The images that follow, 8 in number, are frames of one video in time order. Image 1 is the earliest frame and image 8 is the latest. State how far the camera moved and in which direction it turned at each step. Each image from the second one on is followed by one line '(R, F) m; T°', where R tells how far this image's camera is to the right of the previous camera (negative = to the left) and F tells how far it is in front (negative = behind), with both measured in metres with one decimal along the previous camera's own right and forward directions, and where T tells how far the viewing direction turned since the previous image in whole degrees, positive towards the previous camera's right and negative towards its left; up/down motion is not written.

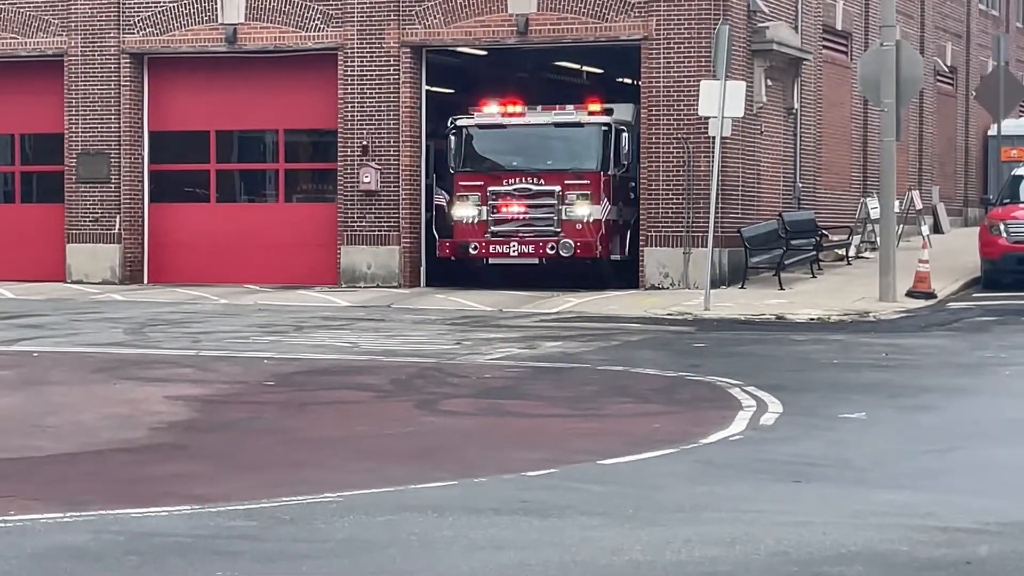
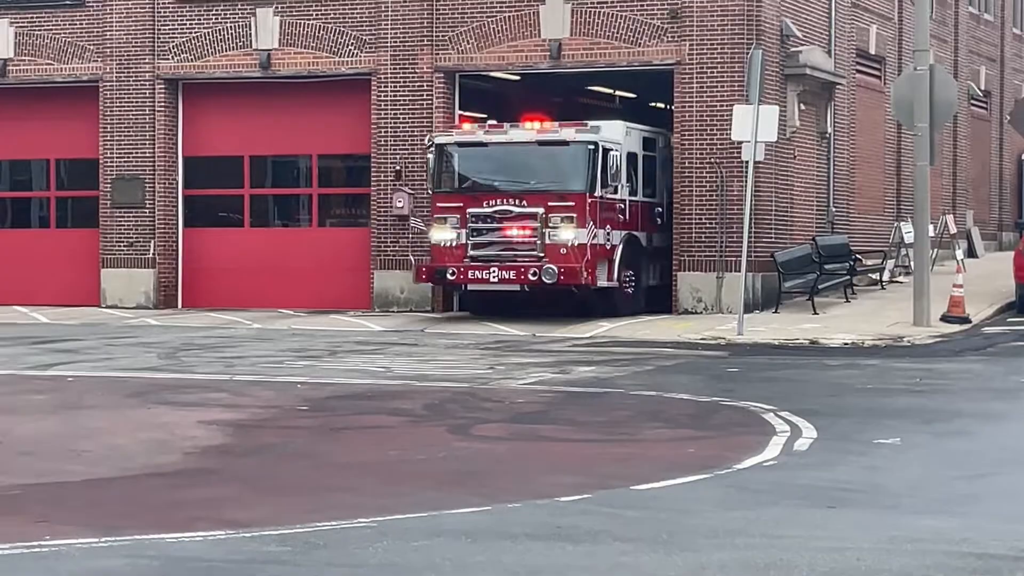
(0.0, 0.0) m; -1°
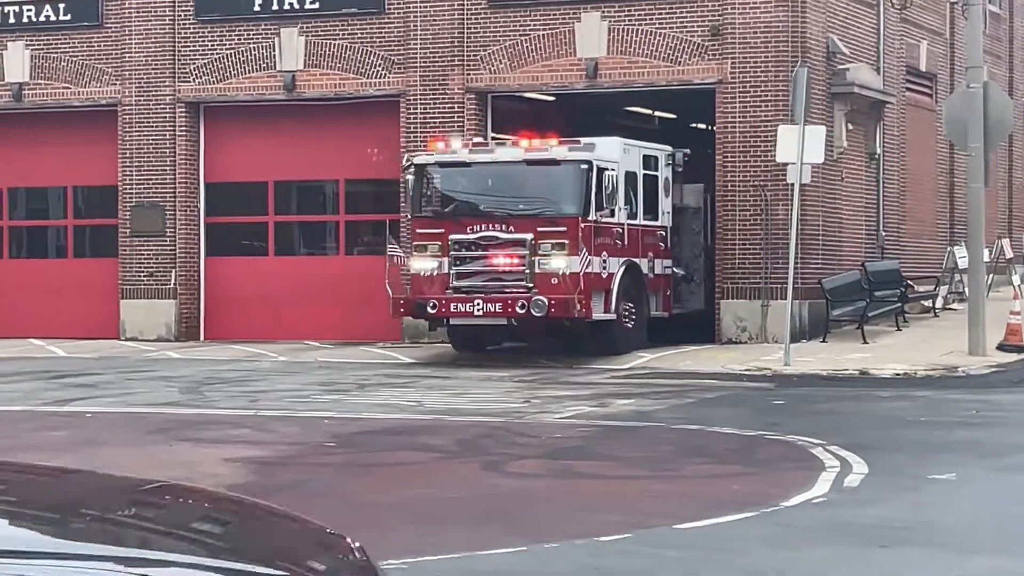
(+0.1, +1.0) m; -1°
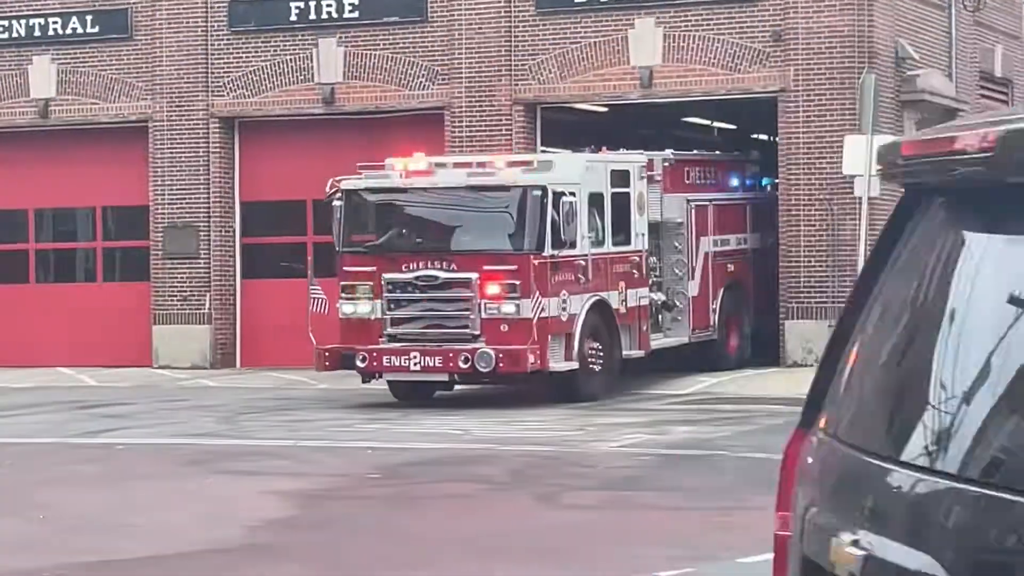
(+0.1, +1.2) m; -2°
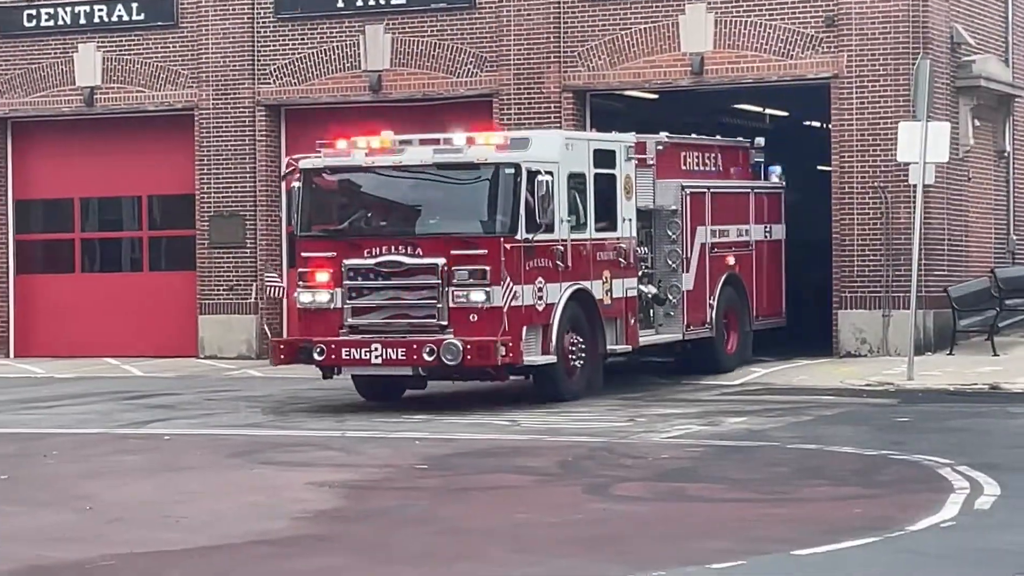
(+0.1, +0.3) m; -1°
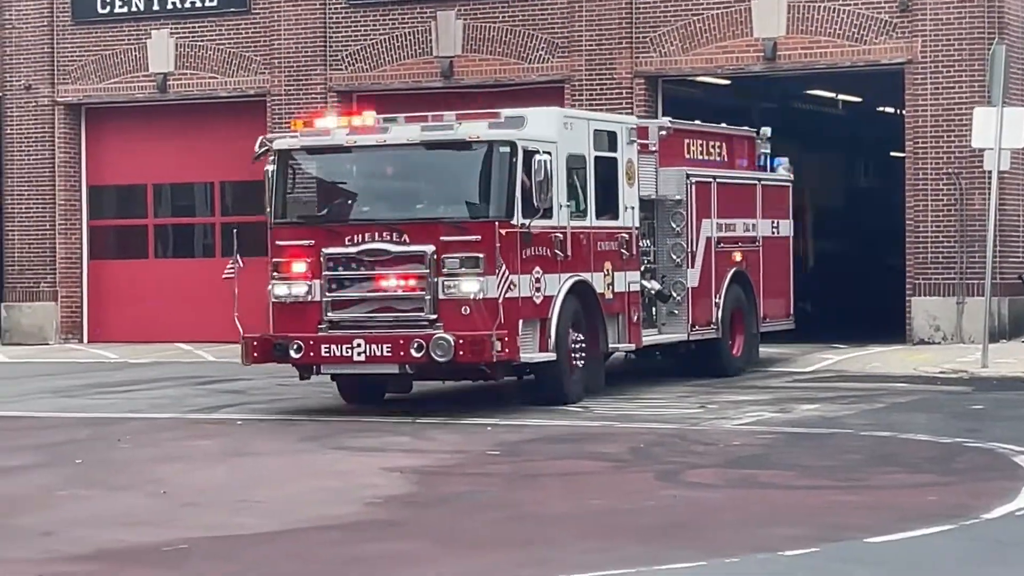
(+0.1, 0.0) m; -2°
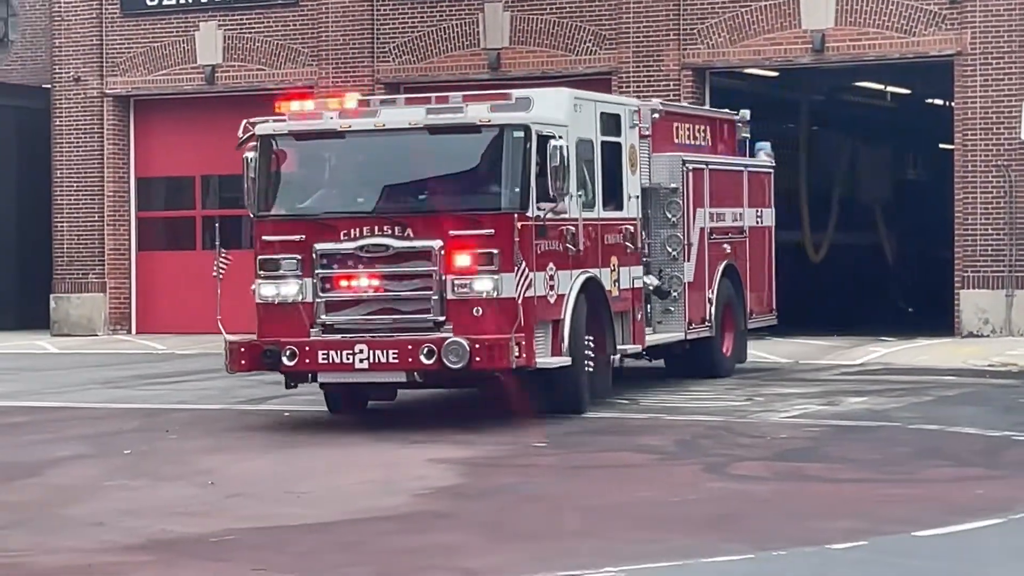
(0.0, 0.0) m; -1°
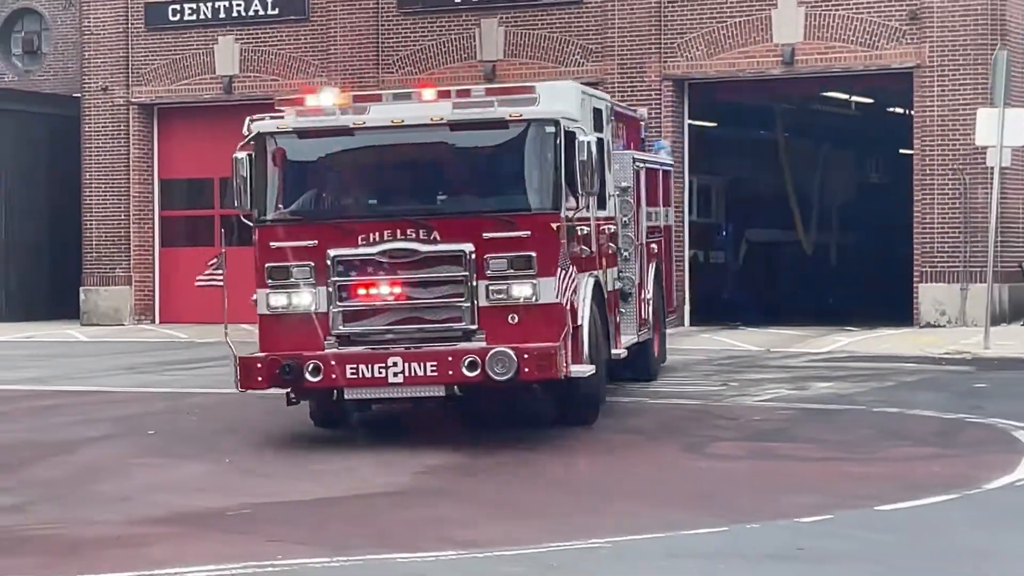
(+0.1, -1.9) m; 0°
